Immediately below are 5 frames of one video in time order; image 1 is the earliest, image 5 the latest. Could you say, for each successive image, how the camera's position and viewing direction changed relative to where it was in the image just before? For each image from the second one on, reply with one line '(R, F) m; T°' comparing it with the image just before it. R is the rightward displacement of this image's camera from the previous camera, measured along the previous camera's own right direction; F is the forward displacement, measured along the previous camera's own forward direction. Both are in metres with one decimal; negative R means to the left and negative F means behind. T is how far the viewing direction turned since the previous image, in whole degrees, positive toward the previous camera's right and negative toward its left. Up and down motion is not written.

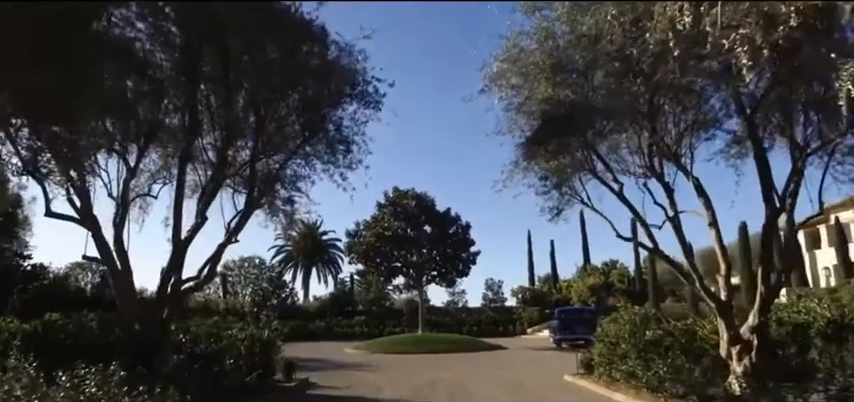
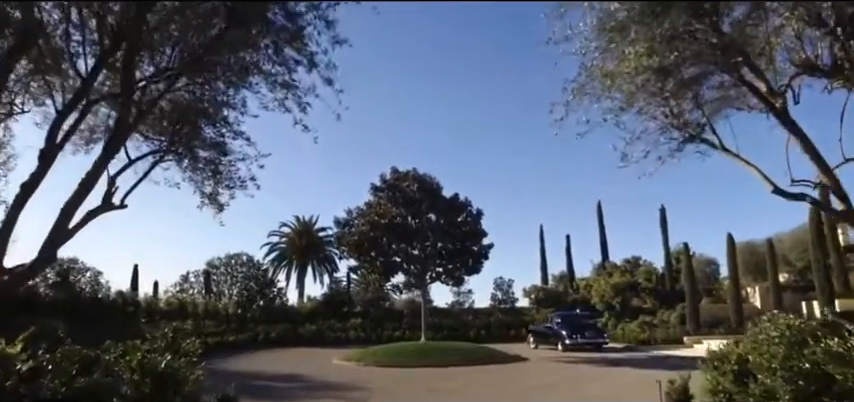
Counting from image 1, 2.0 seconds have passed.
(-0.1, +4.8) m; 0°
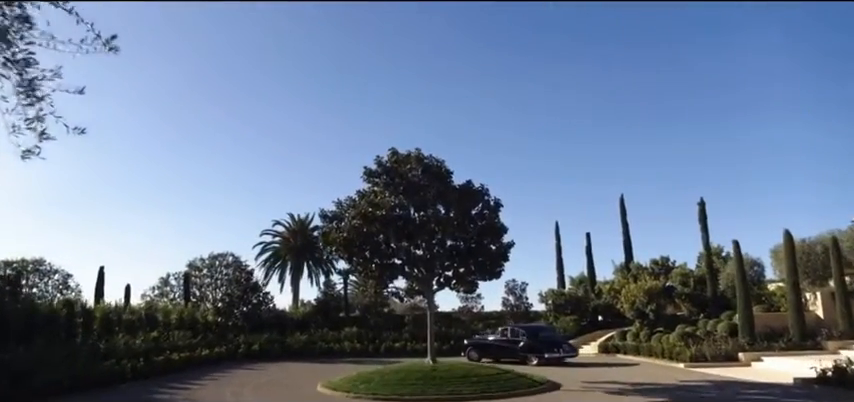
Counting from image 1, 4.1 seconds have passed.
(-0.2, +4.9) m; 0°
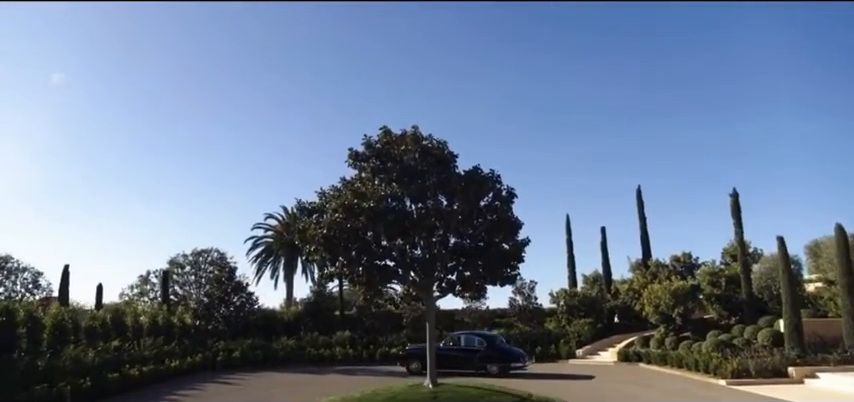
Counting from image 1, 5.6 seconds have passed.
(0.0, +3.6) m; 0°
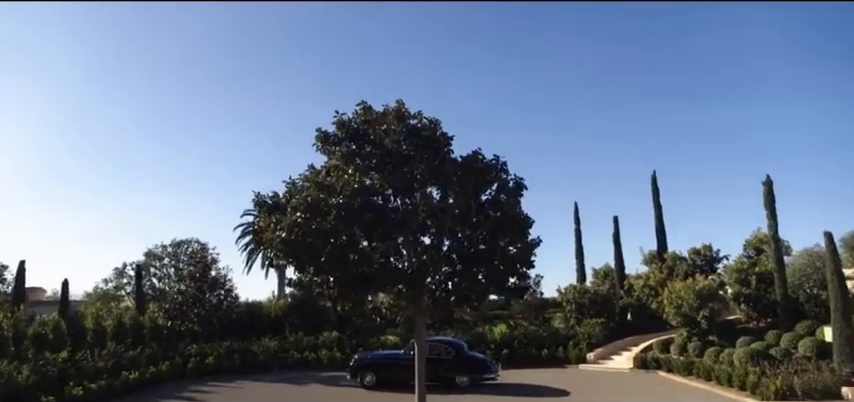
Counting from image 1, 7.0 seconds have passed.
(+0.2, +3.3) m; 0°
